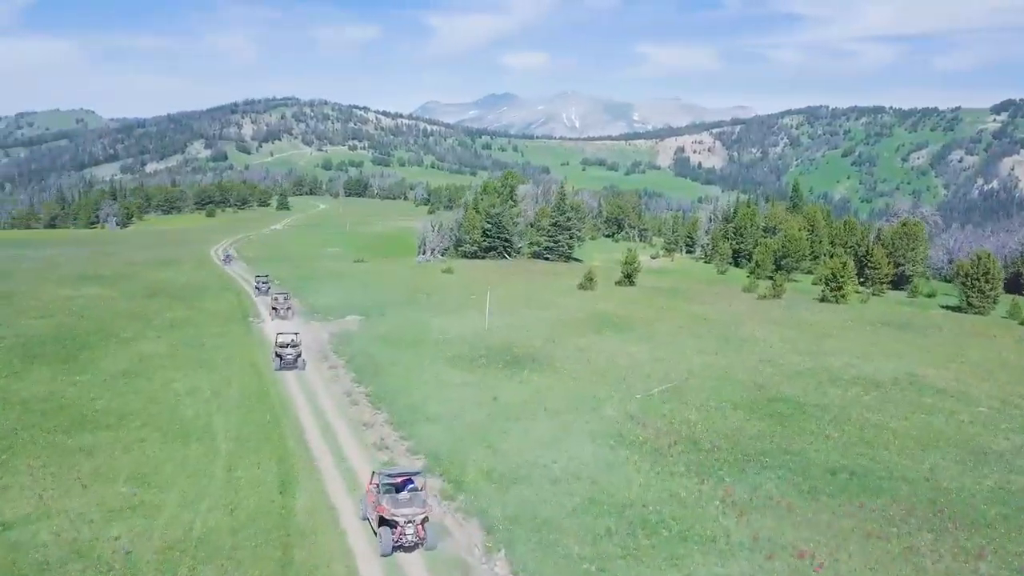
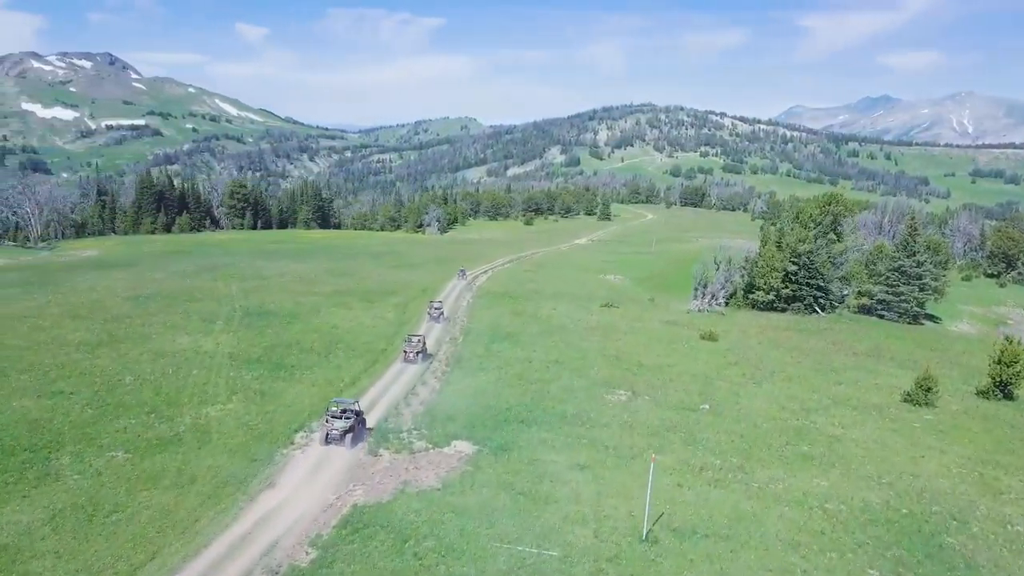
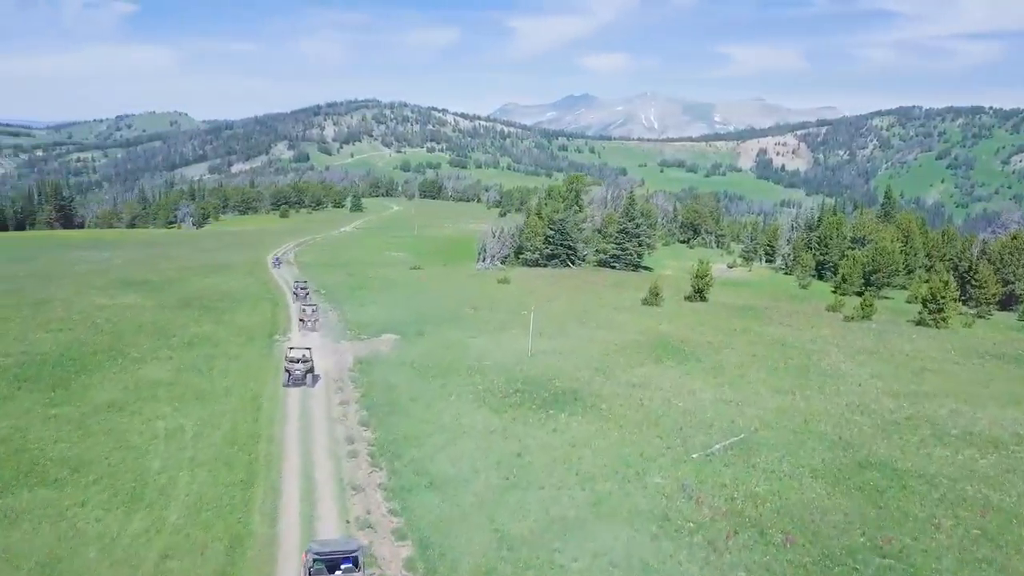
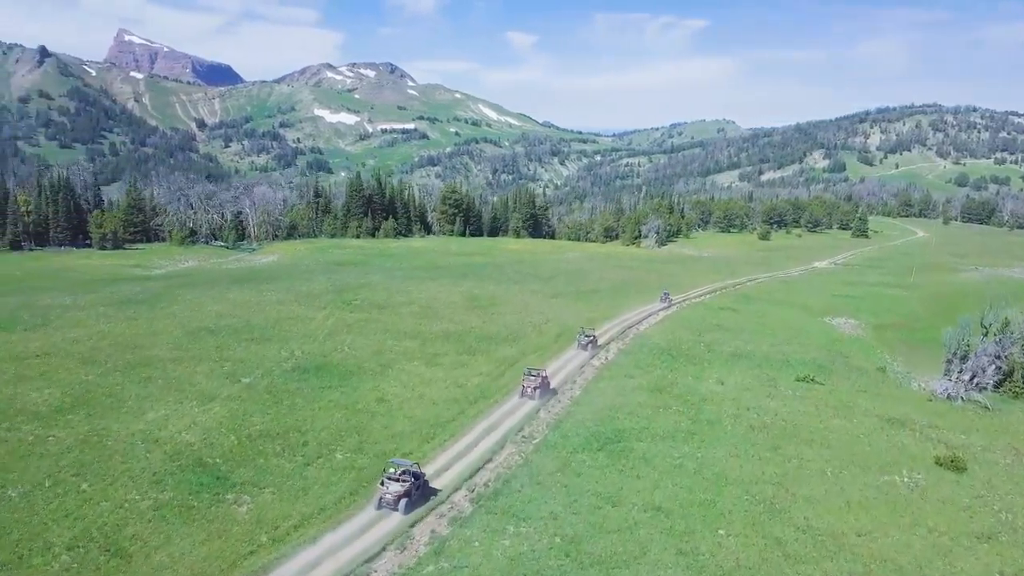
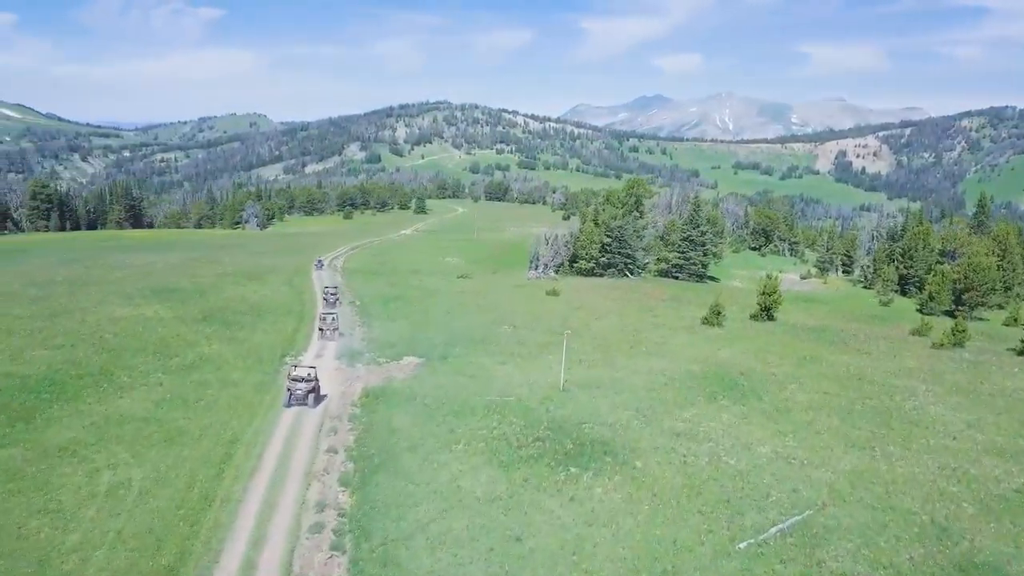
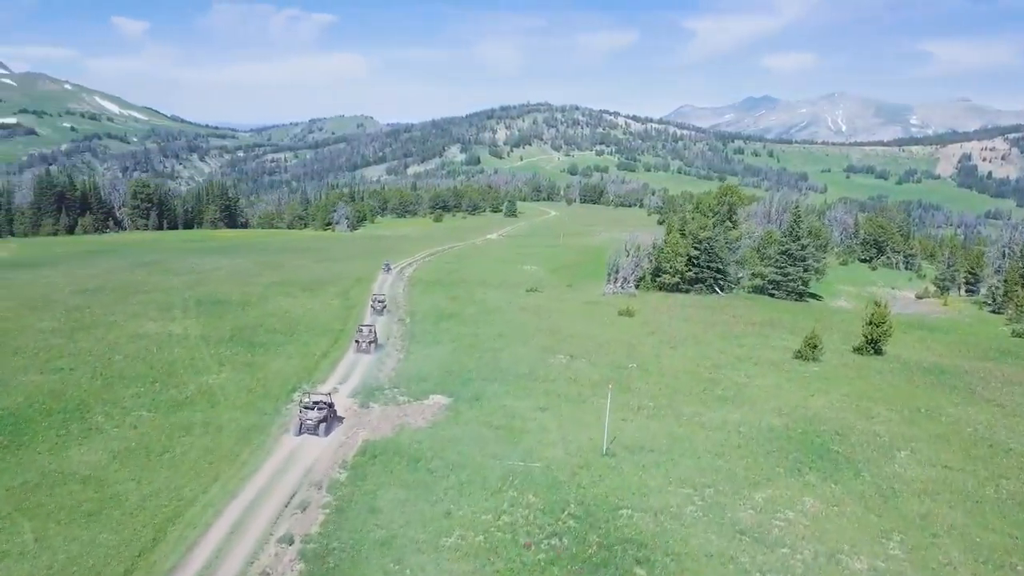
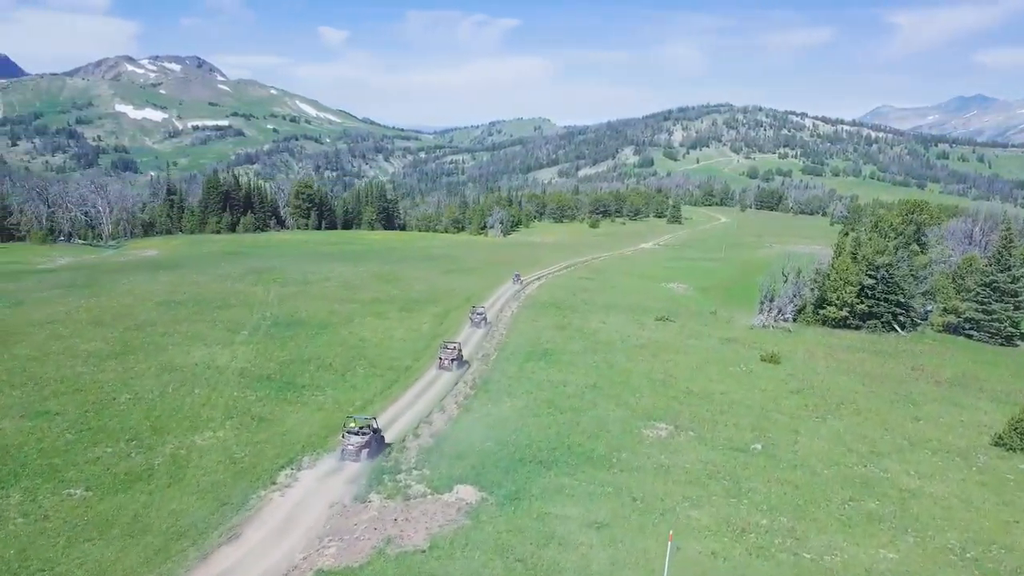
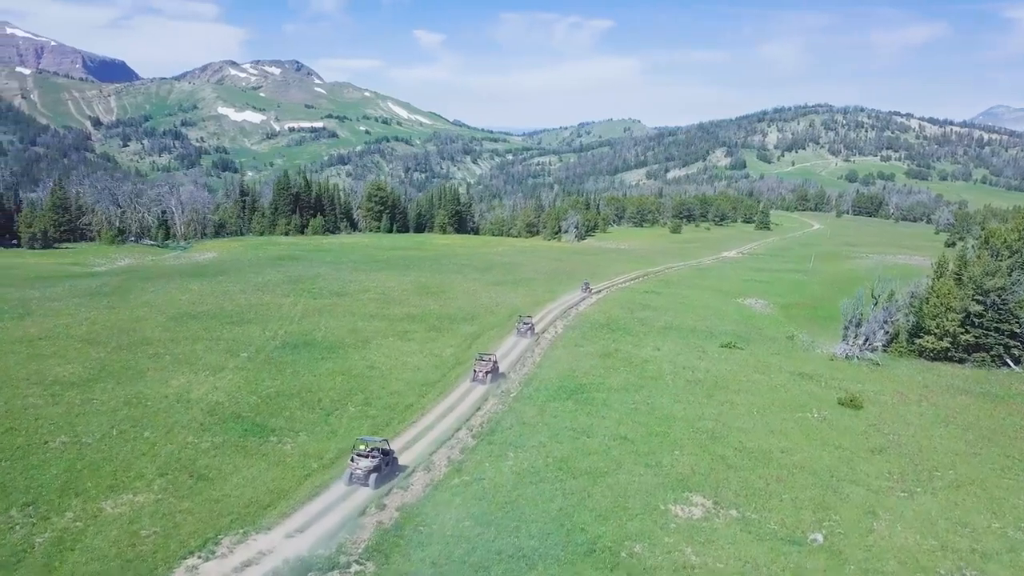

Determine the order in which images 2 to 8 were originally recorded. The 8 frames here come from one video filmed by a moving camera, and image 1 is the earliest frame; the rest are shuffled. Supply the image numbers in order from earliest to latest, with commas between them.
3, 5, 6, 2, 7, 8, 4
